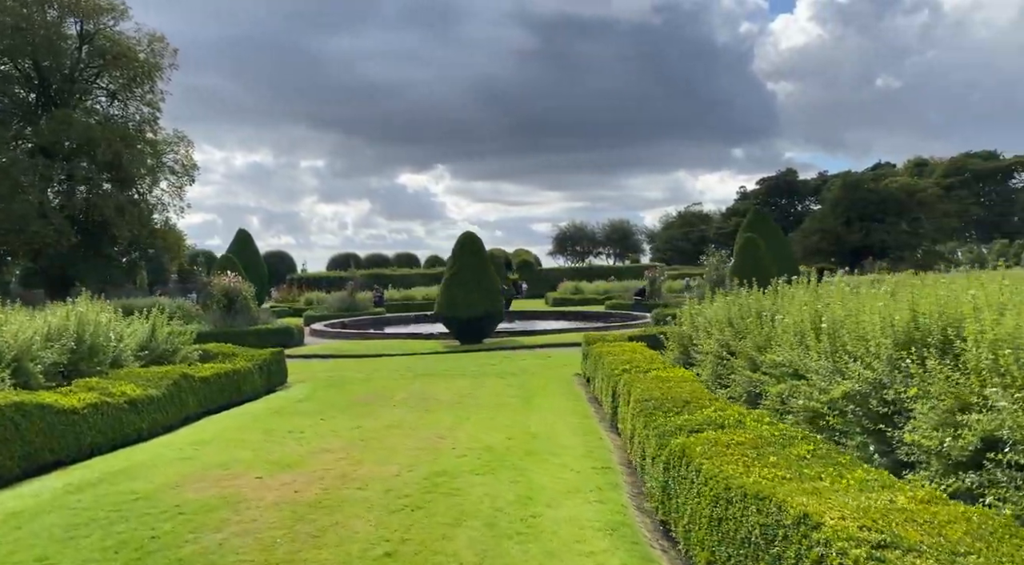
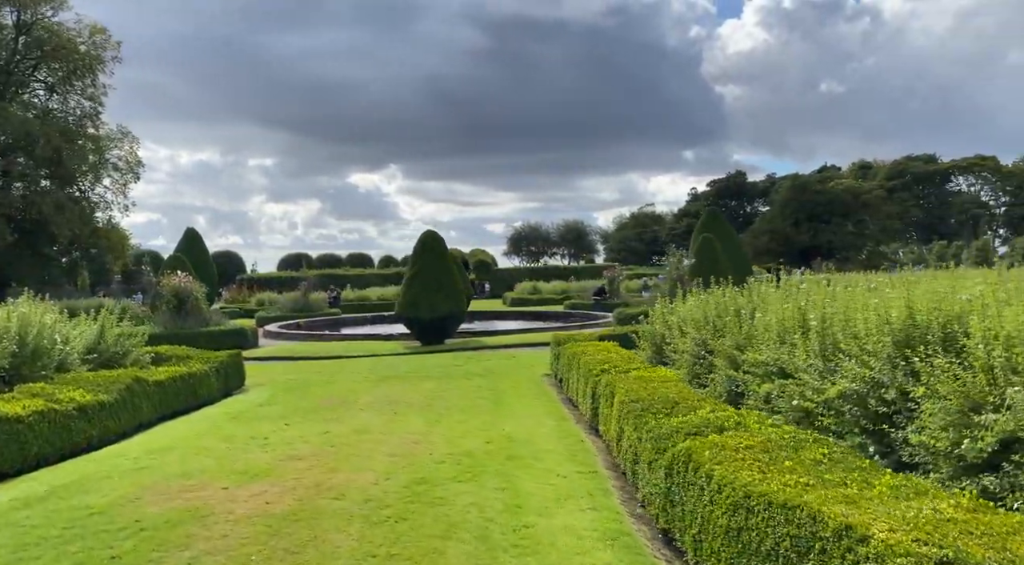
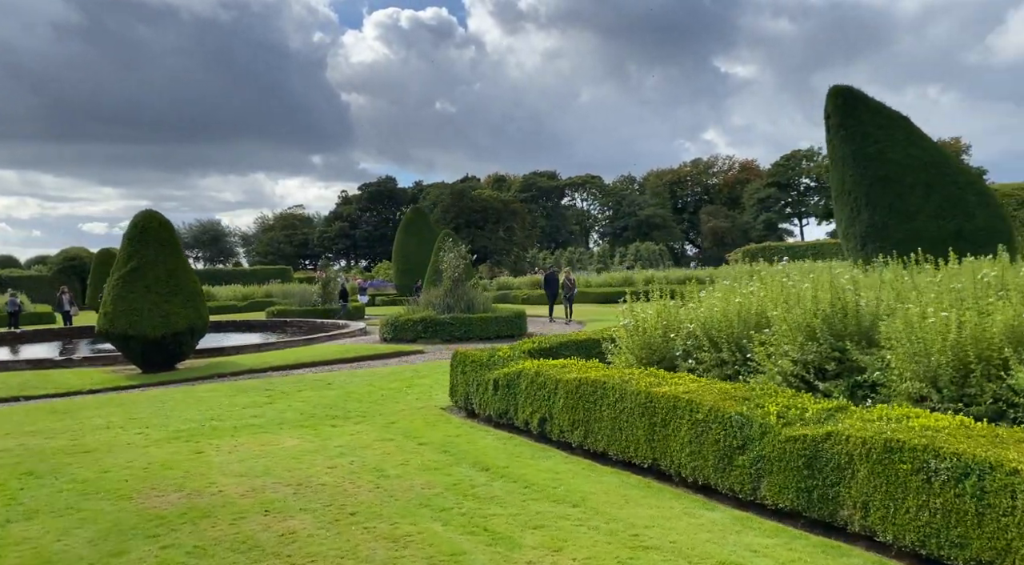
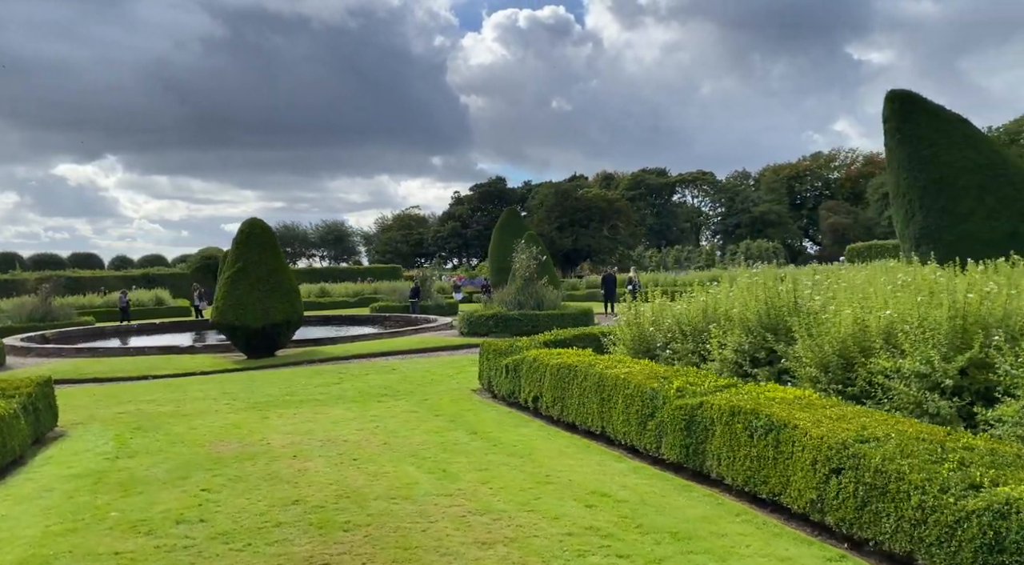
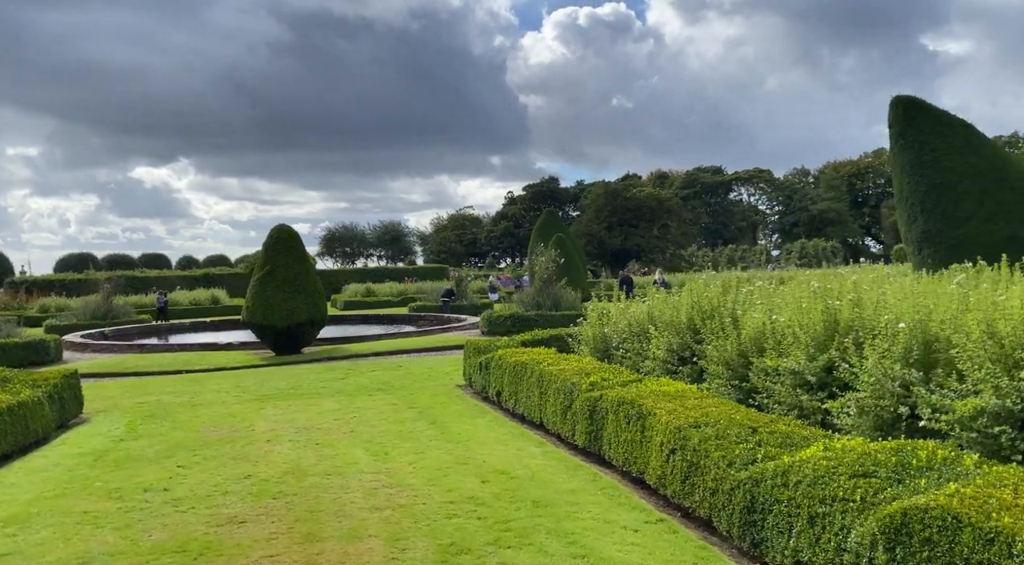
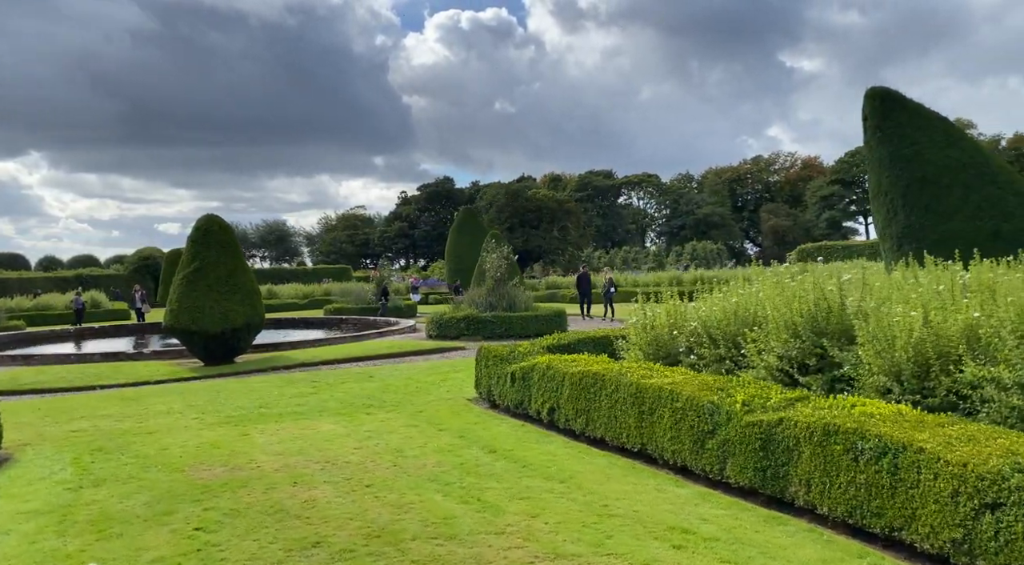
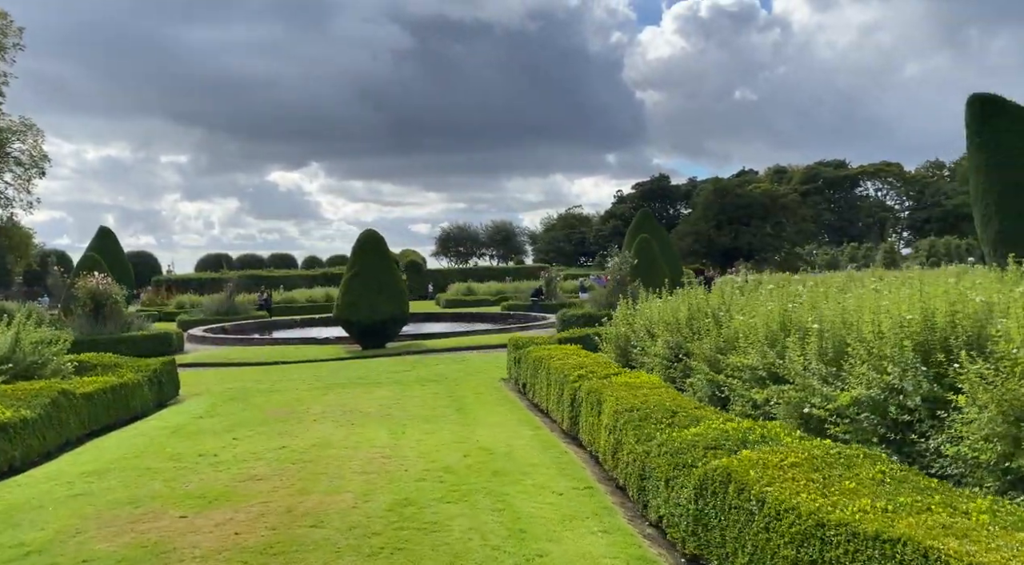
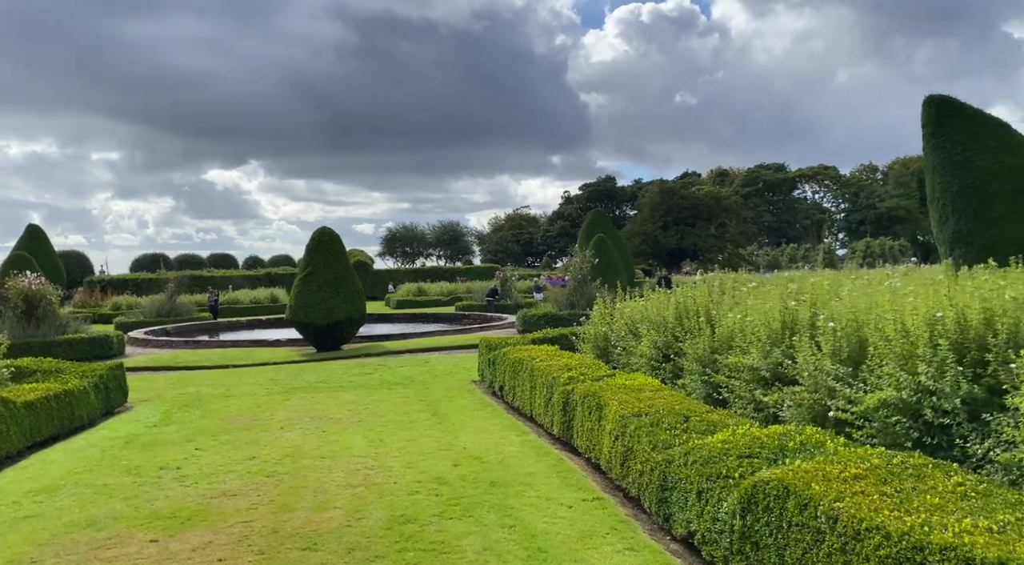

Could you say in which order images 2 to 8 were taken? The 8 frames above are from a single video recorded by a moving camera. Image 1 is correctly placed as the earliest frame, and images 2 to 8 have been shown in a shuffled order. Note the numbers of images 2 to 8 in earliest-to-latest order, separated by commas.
2, 7, 8, 5, 4, 6, 3
